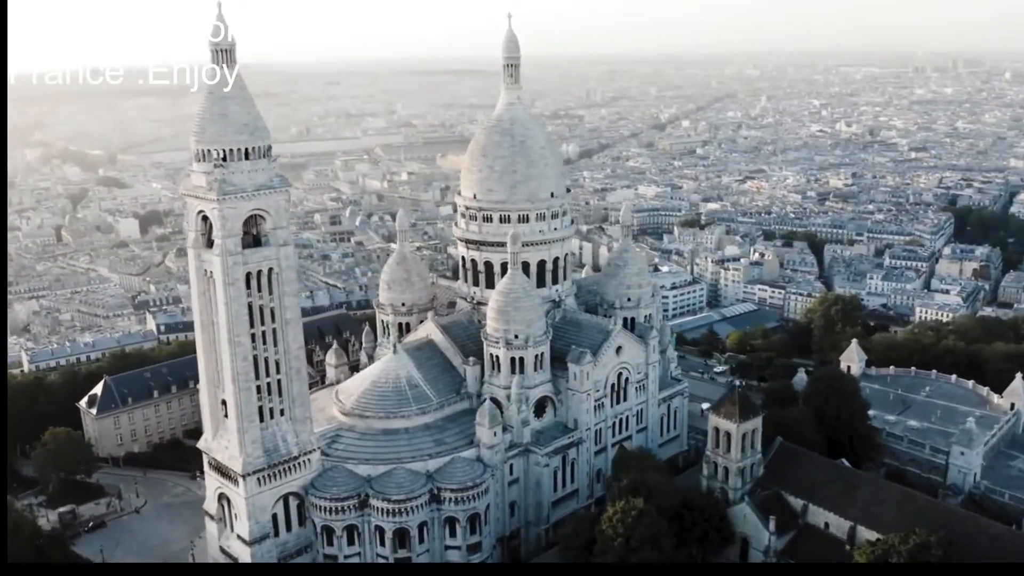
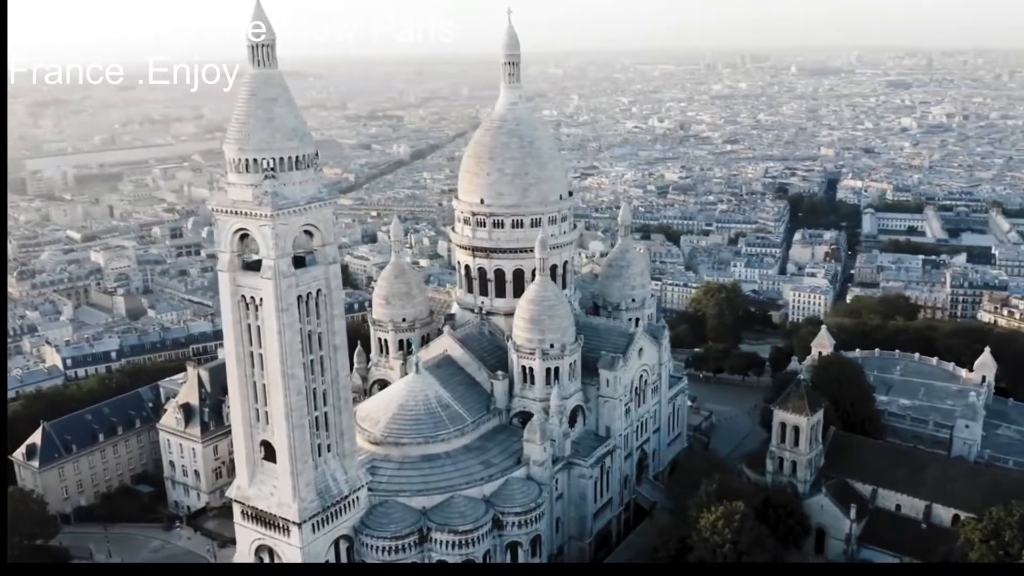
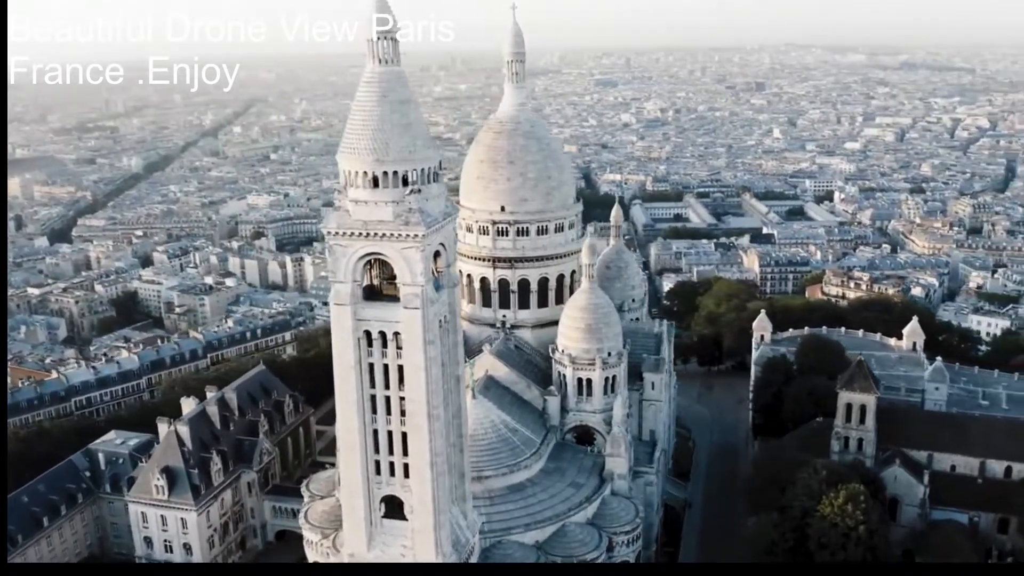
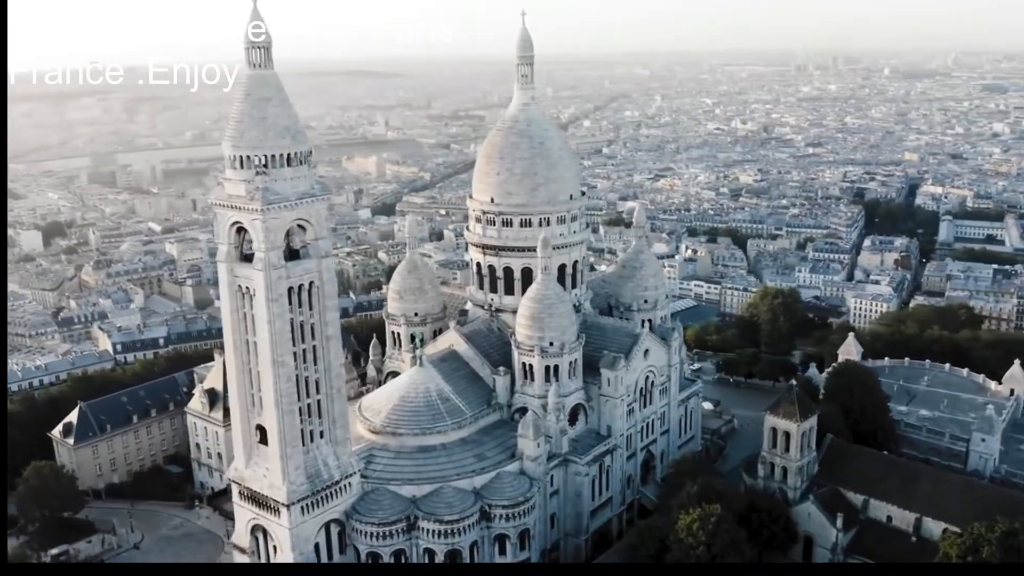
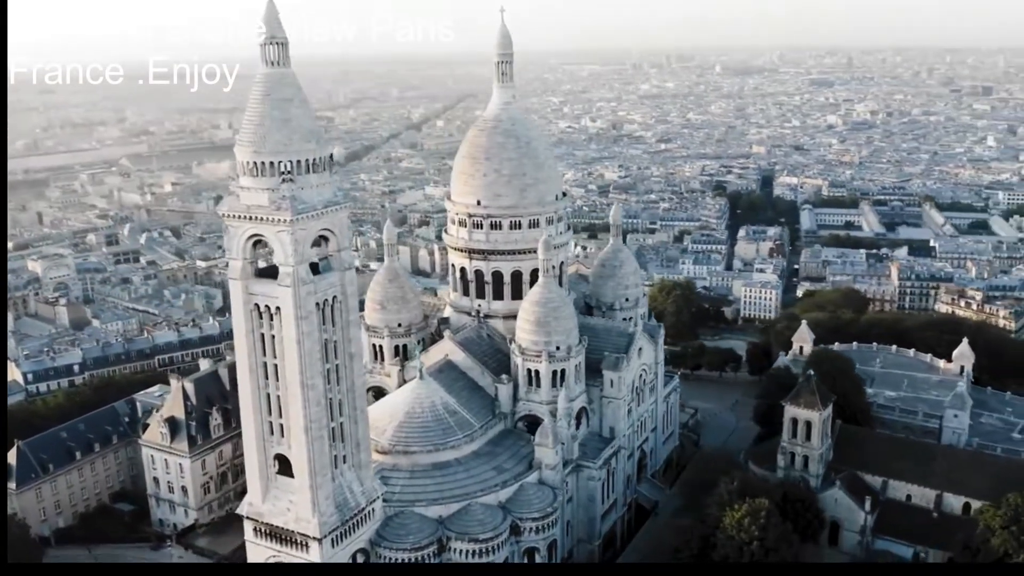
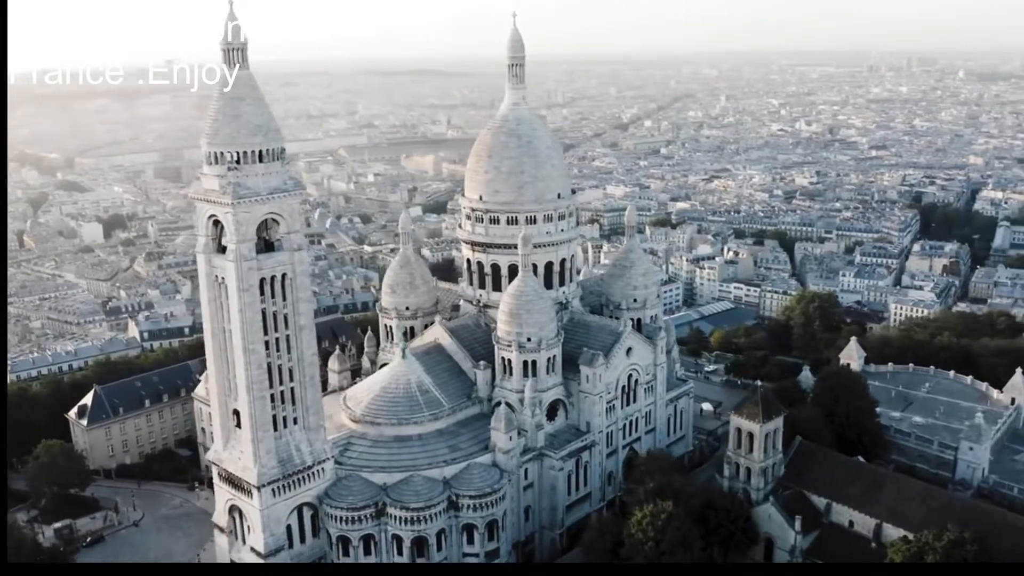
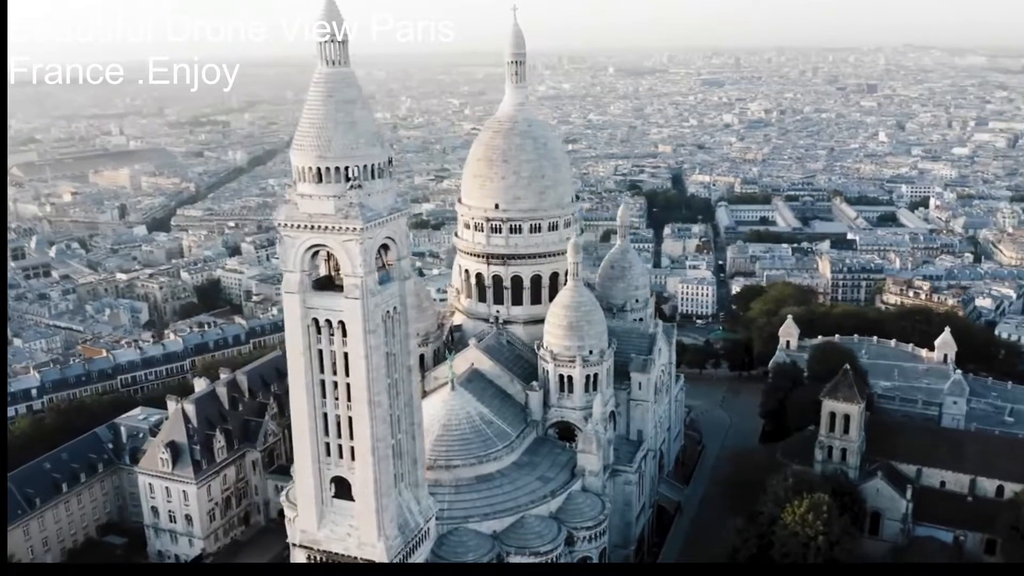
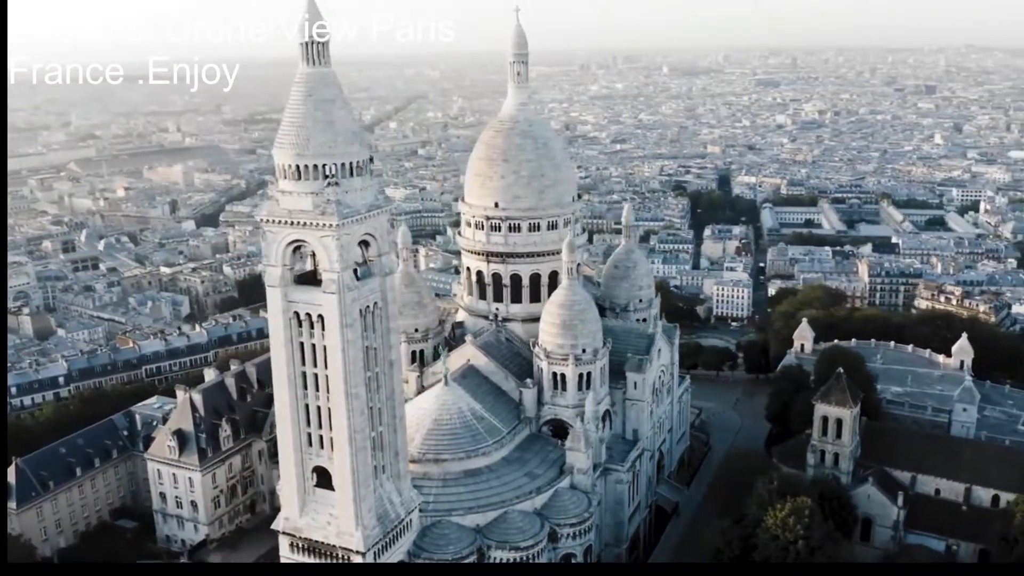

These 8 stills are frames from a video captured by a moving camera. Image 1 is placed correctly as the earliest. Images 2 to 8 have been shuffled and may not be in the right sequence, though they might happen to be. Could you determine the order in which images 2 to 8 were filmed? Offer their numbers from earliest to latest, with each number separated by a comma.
6, 4, 2, 5, 8, 7, 3
